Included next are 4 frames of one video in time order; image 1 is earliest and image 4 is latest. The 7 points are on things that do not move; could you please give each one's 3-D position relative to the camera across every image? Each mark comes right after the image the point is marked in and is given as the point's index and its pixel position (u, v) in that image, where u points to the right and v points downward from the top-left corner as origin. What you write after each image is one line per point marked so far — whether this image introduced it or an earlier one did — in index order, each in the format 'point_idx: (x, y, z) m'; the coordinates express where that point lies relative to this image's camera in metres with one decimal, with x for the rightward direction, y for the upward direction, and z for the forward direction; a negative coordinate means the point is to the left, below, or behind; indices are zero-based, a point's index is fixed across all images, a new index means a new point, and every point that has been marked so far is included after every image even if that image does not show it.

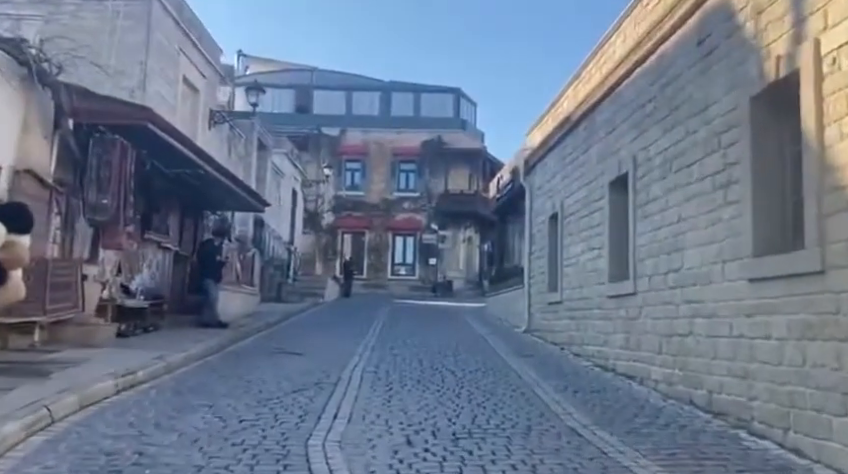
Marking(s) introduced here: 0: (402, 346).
0: (-0.4, -2.0, +13.9) m
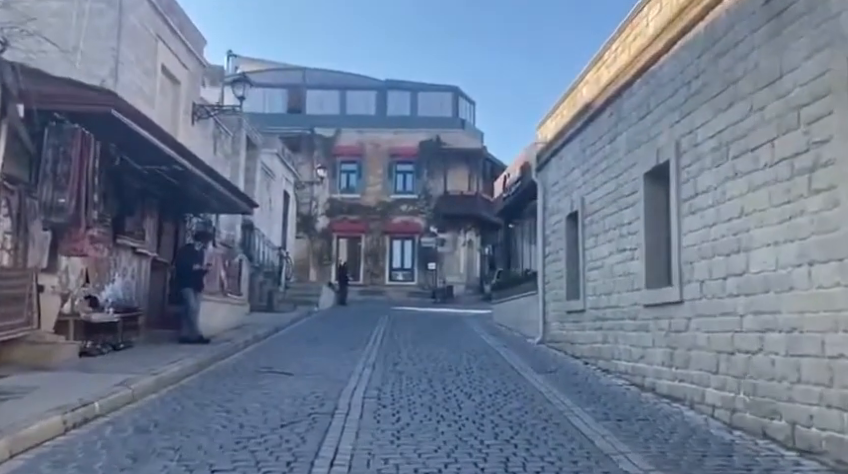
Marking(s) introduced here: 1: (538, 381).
0: (-0.3, -2.1, +12.4) m
1: (+1.6, -2.0, +10.3) m
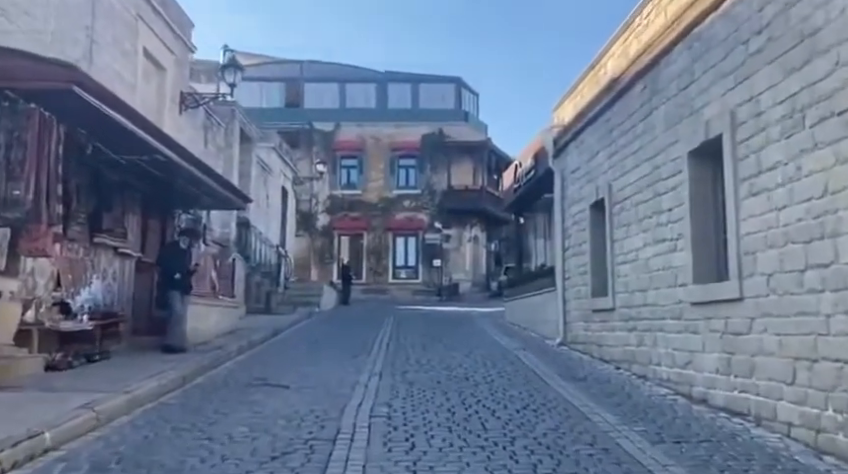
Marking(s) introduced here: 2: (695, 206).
0: (-0.1, -2.0, +11.1) m
1: (+1.7, -1.9, +9.0) m
2: (+3.1, +0.4, +8.6) m
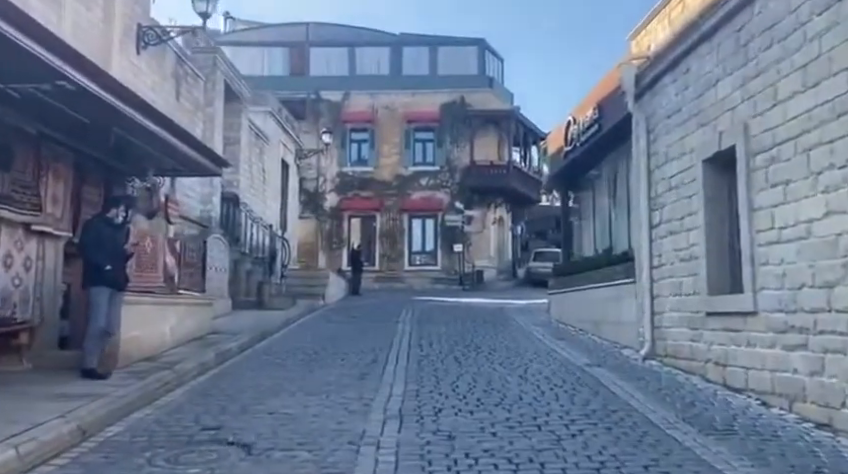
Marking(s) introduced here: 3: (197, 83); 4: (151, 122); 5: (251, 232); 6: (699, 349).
0: (+0.3, -1.6, +7.3) m
1: (+2.1, -1.6, +5.2) m
2: (+3.5, +0.6, +4.7) m
3: (-4.8, +3.3, +15.9) m
4: (-3.4, +1.4, +9.3) m
5: (-4.4, +0.1, +19.2) m
6: (+3.2, -1.3, +9.0) m
